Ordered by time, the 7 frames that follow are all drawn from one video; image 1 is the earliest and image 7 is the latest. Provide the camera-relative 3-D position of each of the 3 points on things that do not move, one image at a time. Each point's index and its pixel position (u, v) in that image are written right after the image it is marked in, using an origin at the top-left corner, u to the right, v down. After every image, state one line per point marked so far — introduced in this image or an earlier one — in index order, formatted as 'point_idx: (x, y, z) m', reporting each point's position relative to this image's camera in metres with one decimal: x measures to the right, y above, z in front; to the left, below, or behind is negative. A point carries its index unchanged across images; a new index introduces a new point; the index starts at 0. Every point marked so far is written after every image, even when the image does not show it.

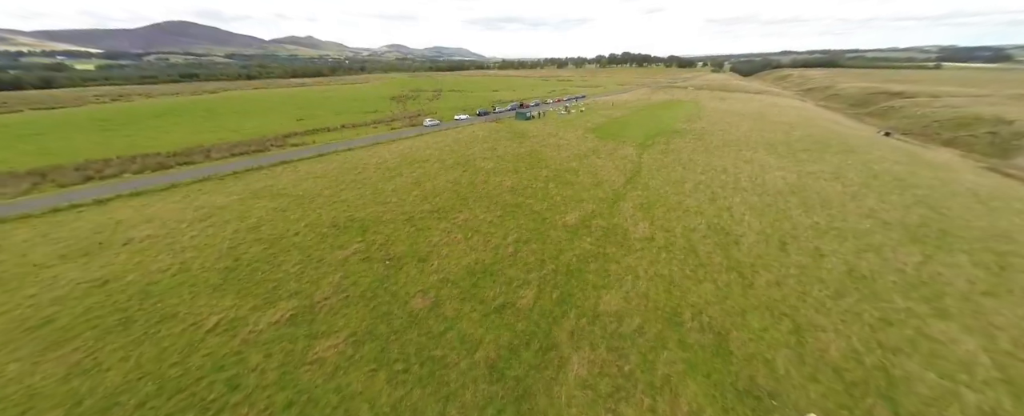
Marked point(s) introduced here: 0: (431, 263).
0: (-5.3, -3.5, +19.6) m
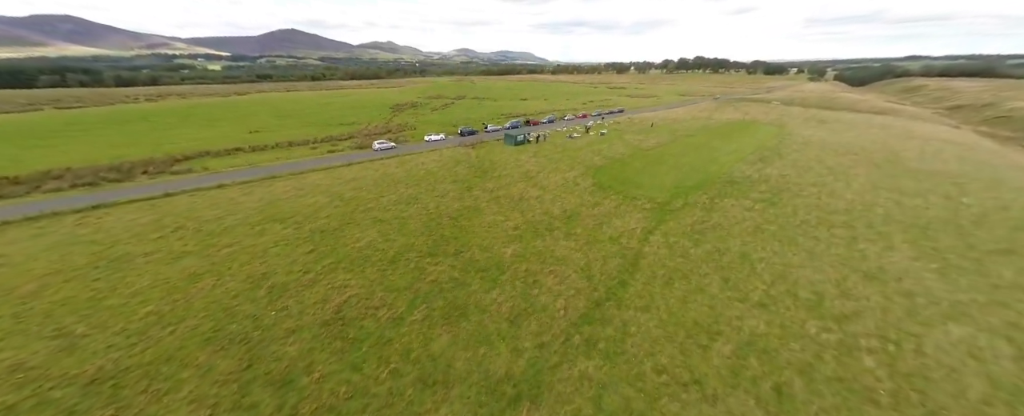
0: (-17.2, -10.6, +5.6) m
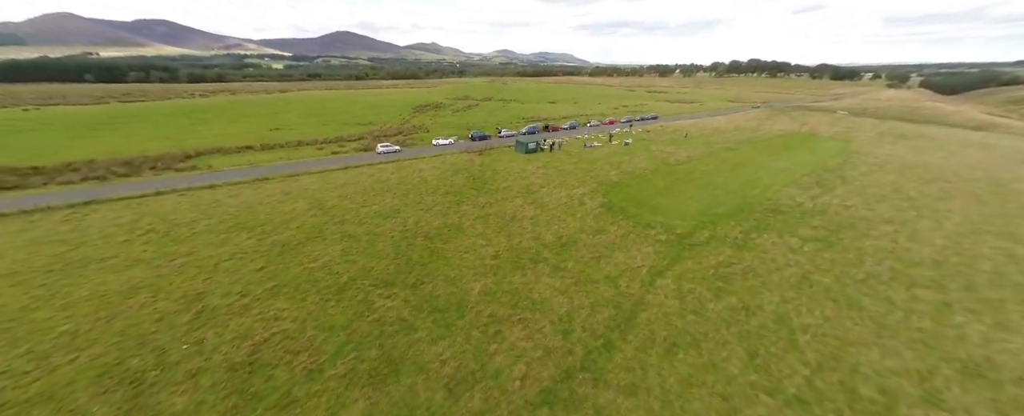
0: (-21.1, -11.1, +4.1) m
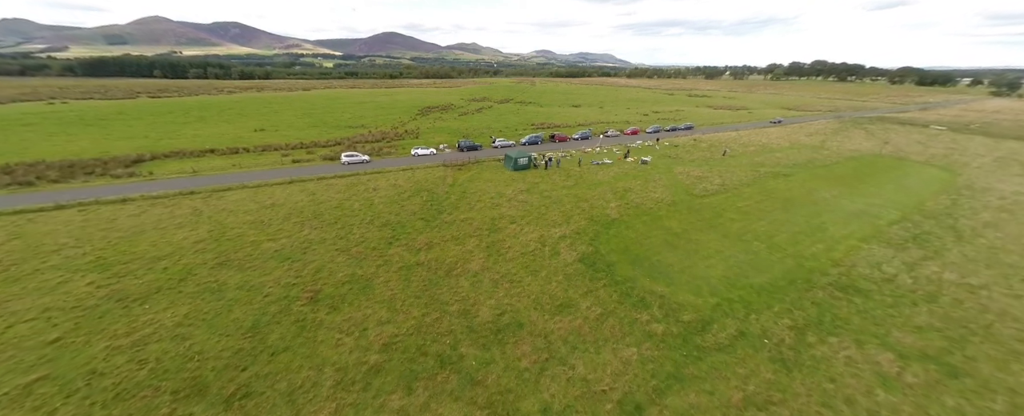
0: (-27.8, -13.0, -0.6) m
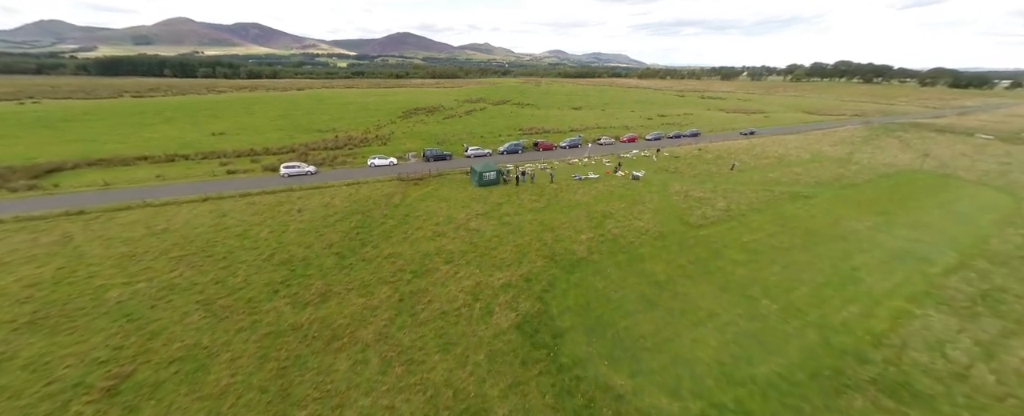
0: (-33.1, -14.7, -4.9) m
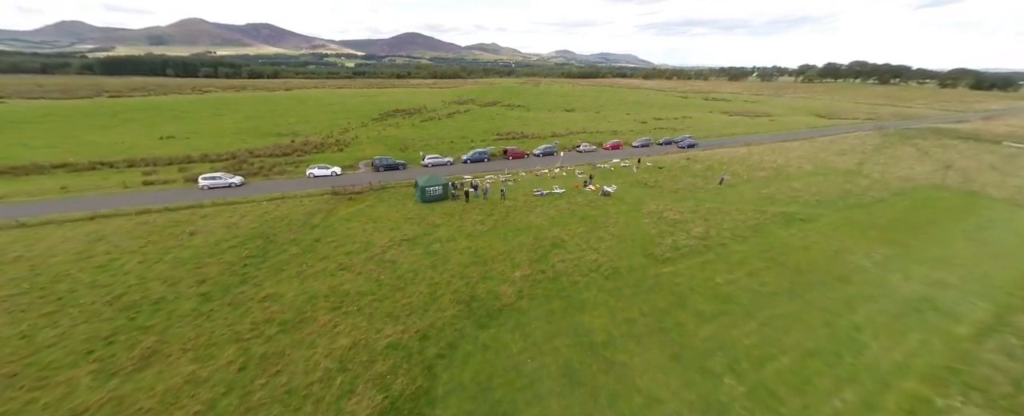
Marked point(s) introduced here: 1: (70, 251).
0: (-38.9, -16.1, -8.1) m
1: (-27.9, -2.6, +19.1) m
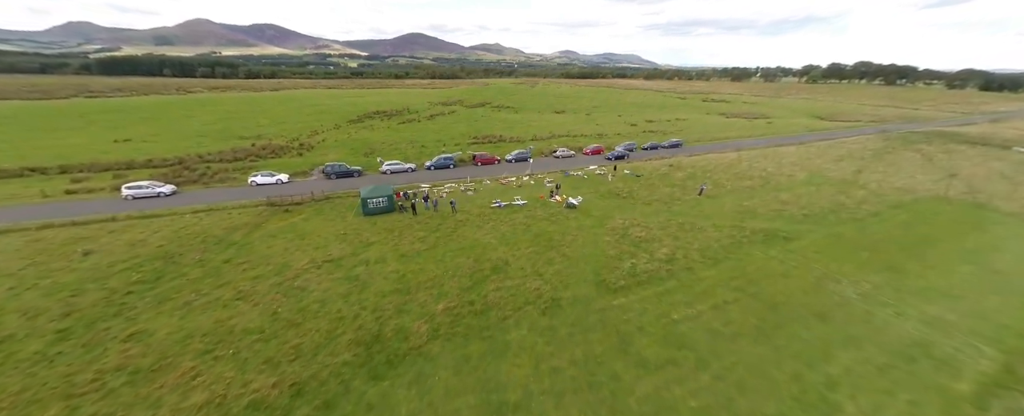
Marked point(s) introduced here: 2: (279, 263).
0: (-43.3, -17.0, -10.2) m
1: (-32.0, -3.5, +16.9) m
2: (-14.4, -3.4, +19.0) m
